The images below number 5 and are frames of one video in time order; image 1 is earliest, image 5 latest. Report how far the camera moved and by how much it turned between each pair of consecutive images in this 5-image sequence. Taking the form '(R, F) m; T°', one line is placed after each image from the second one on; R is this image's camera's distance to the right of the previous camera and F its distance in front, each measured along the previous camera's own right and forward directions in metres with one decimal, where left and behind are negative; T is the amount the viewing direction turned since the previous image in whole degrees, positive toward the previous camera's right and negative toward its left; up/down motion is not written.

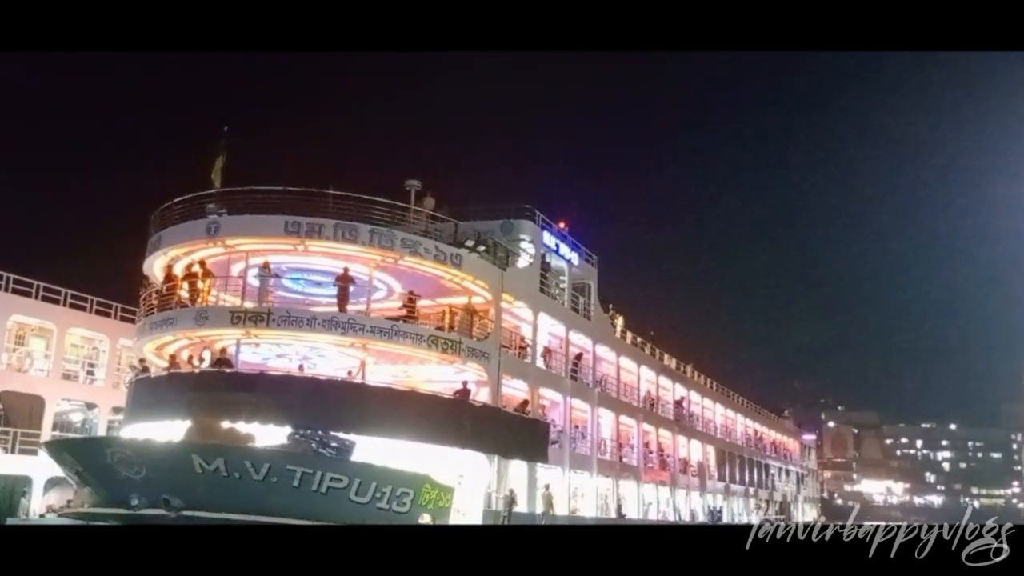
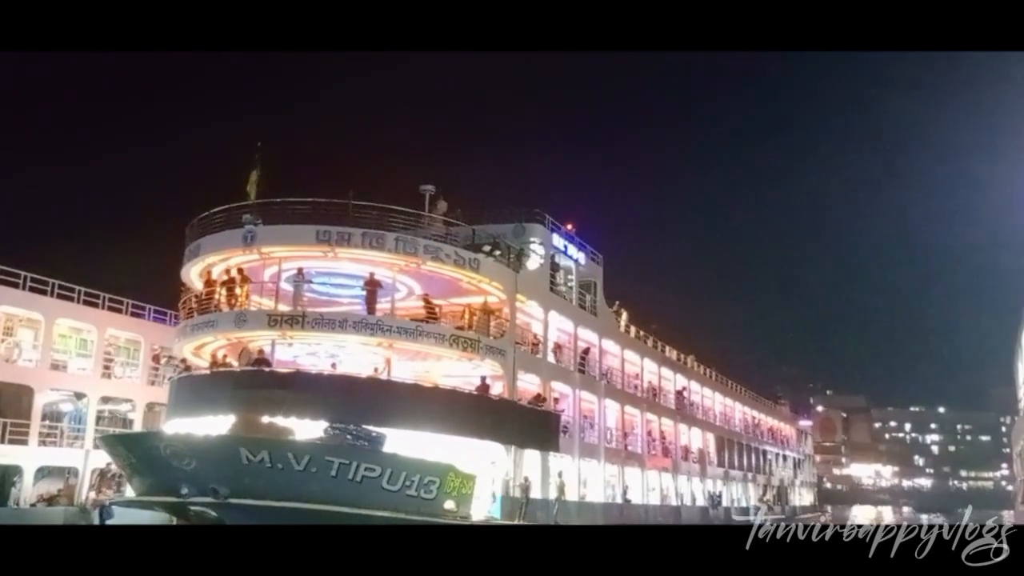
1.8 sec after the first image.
(-0.2, -0.6) m; 0°
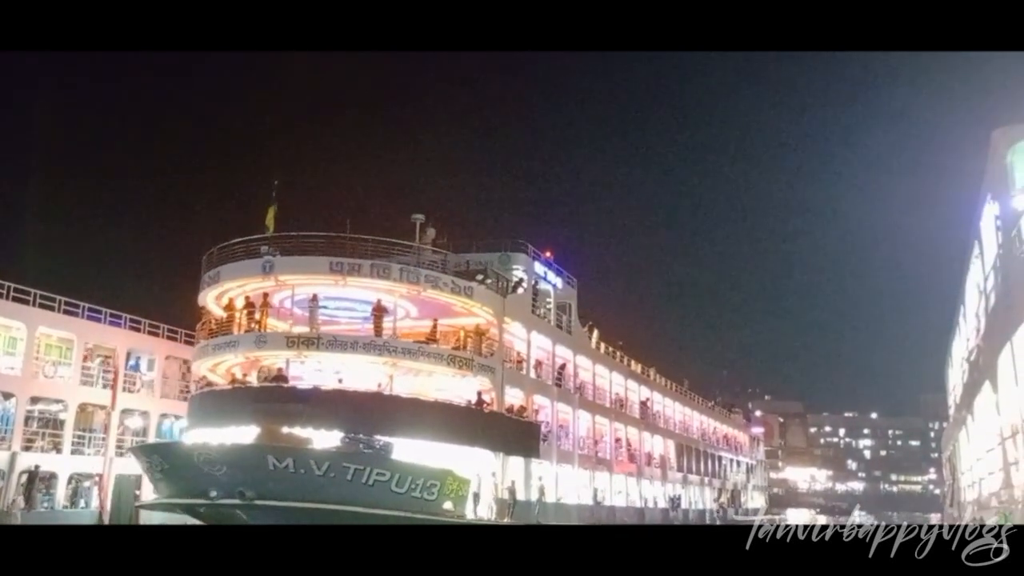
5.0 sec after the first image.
(-0.3, -1.0) m; +3°
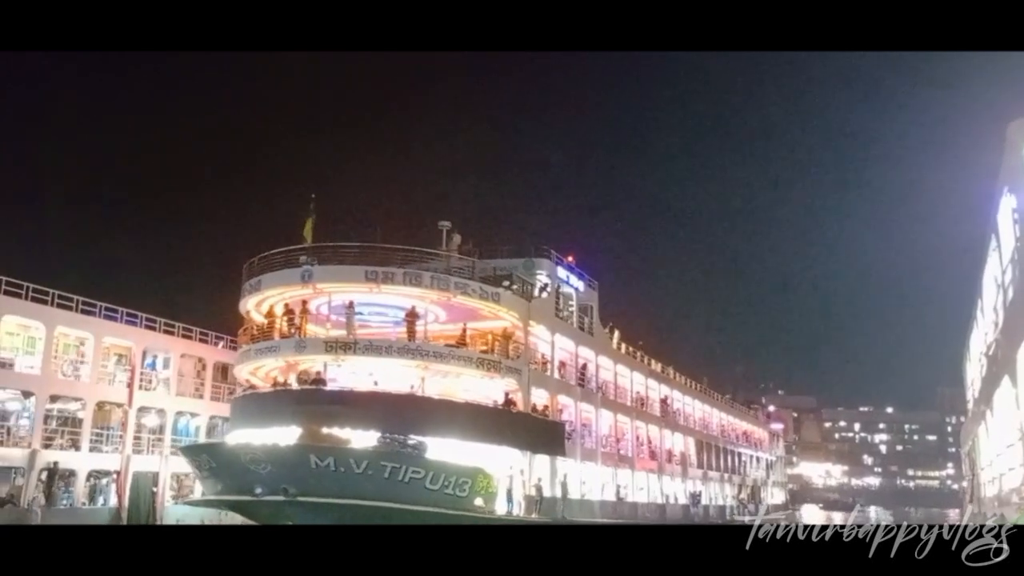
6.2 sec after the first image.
(-0.1, -0.4) m; -1°
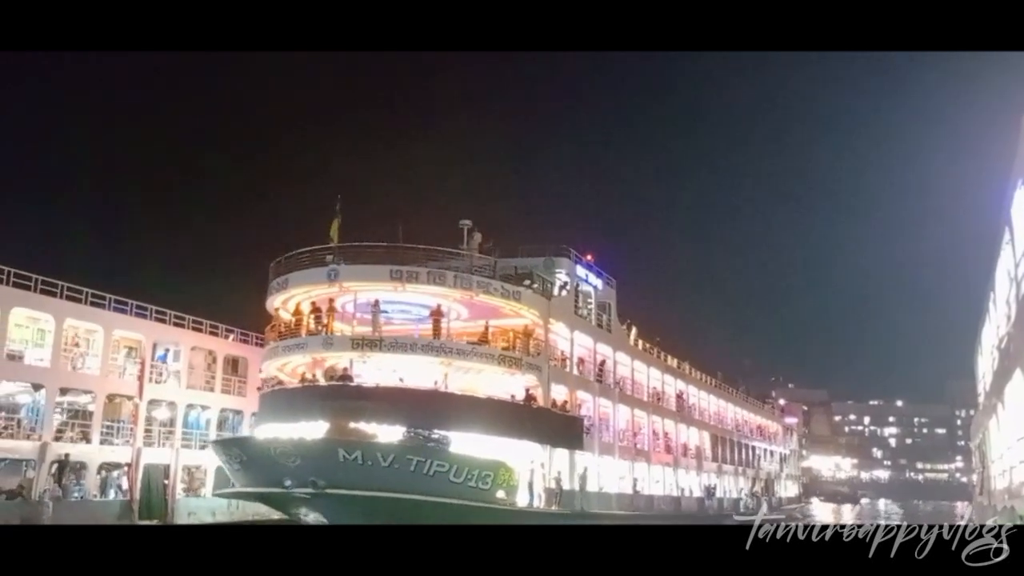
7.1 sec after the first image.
(-0.1, -0.2) m; -1°
